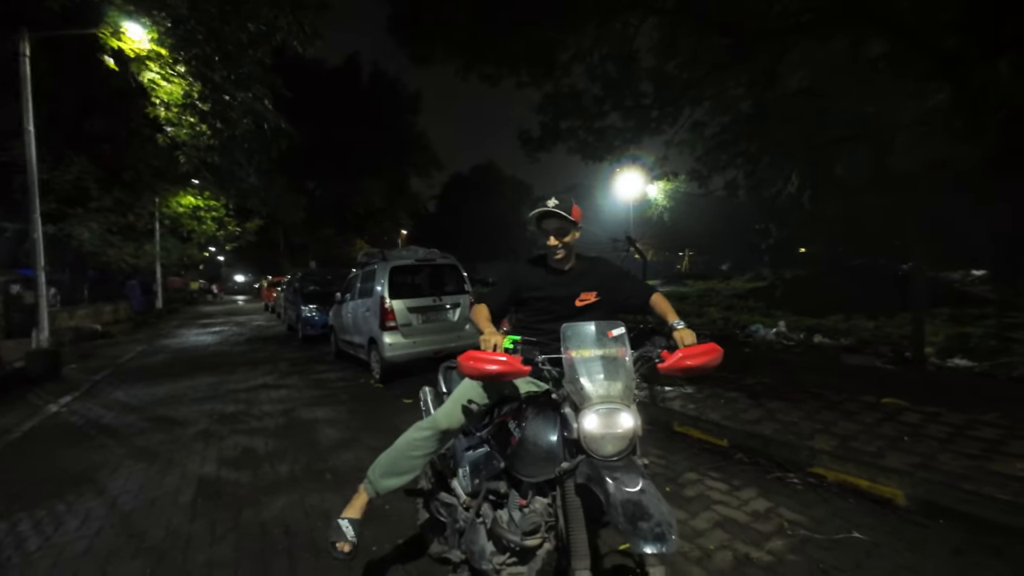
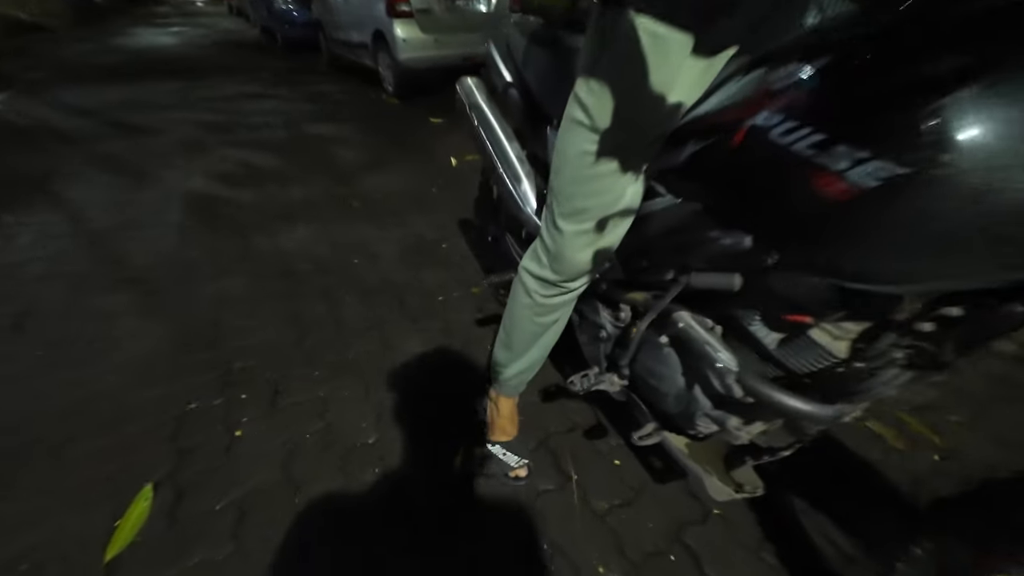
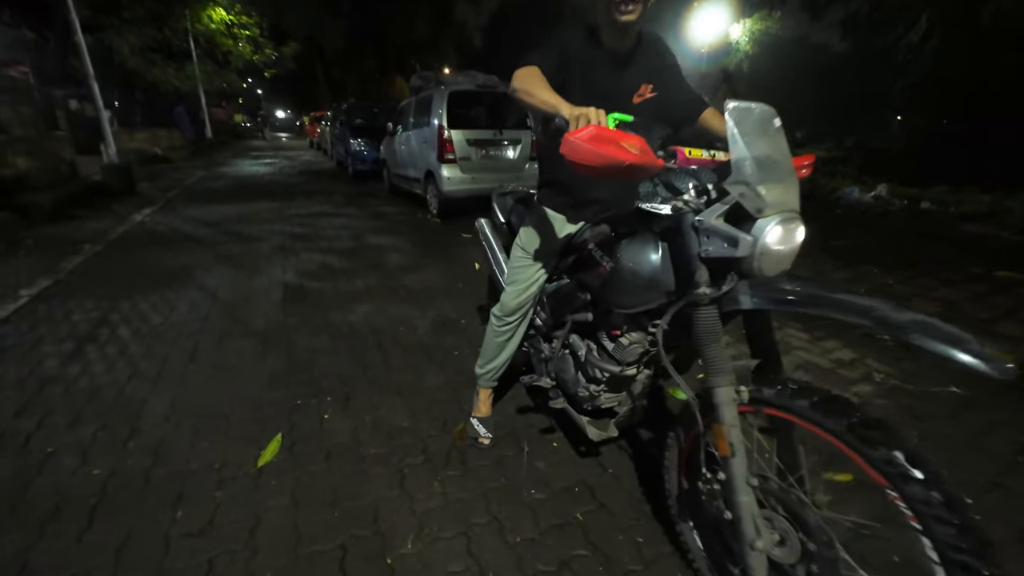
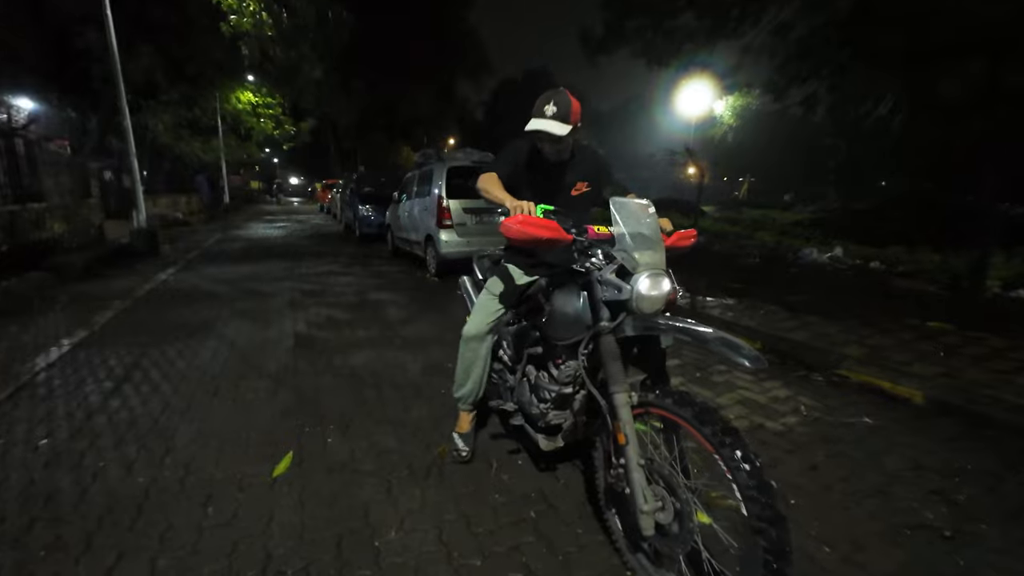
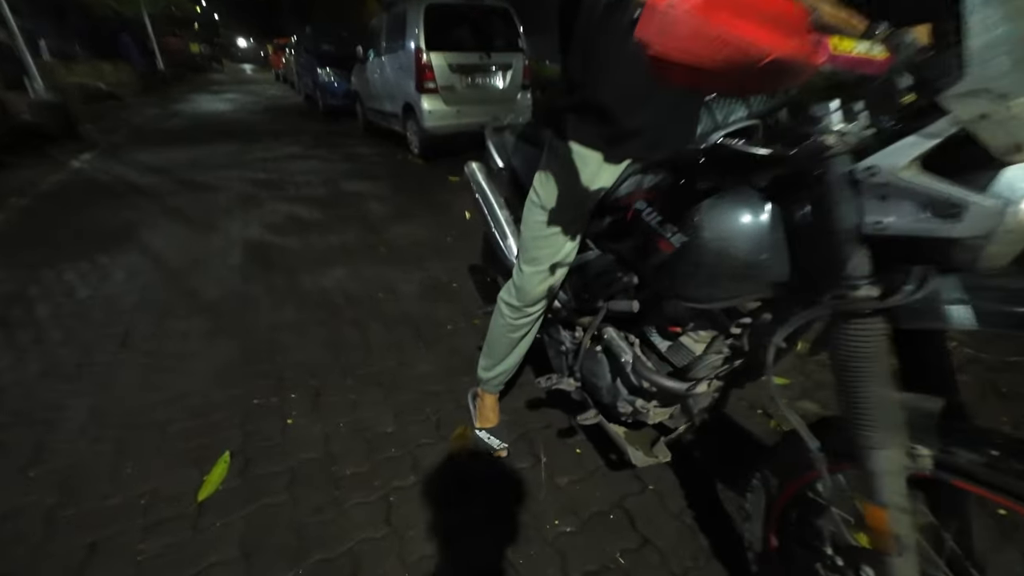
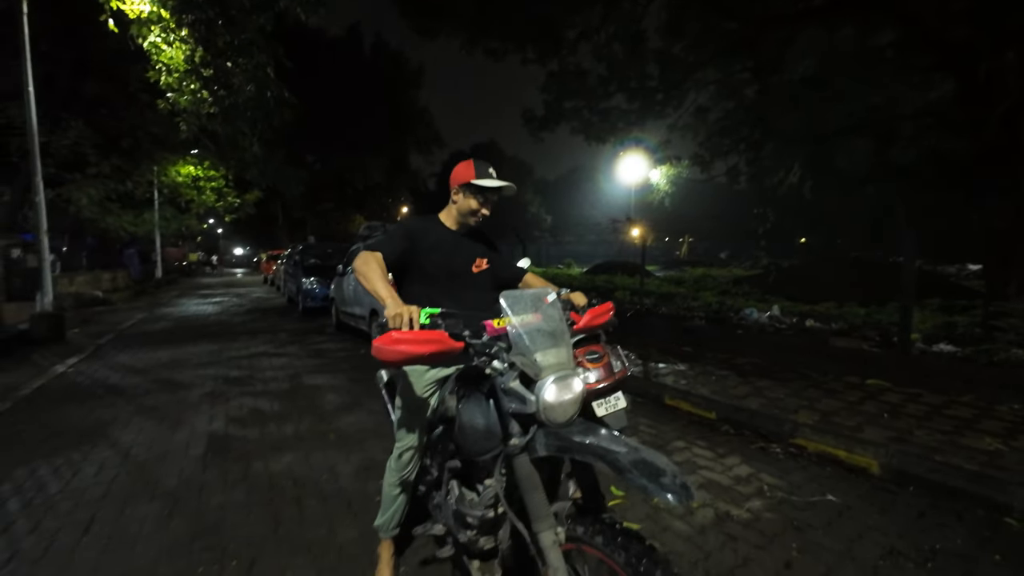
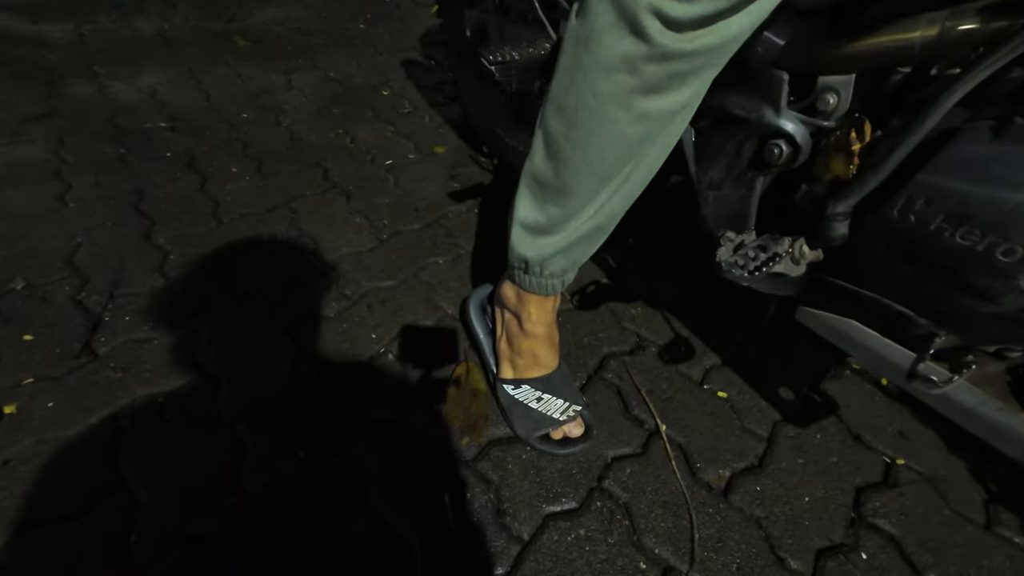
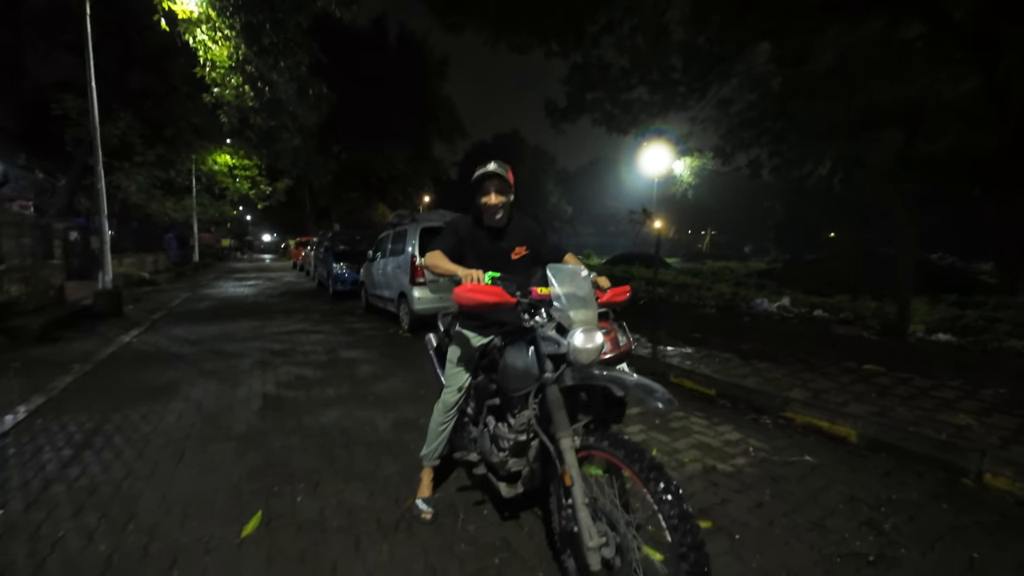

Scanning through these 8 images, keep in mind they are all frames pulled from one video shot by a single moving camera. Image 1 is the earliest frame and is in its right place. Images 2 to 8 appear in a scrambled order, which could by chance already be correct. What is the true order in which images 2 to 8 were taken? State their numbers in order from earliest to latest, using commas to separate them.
6, 8, 4, 3, 5, 2, 7
